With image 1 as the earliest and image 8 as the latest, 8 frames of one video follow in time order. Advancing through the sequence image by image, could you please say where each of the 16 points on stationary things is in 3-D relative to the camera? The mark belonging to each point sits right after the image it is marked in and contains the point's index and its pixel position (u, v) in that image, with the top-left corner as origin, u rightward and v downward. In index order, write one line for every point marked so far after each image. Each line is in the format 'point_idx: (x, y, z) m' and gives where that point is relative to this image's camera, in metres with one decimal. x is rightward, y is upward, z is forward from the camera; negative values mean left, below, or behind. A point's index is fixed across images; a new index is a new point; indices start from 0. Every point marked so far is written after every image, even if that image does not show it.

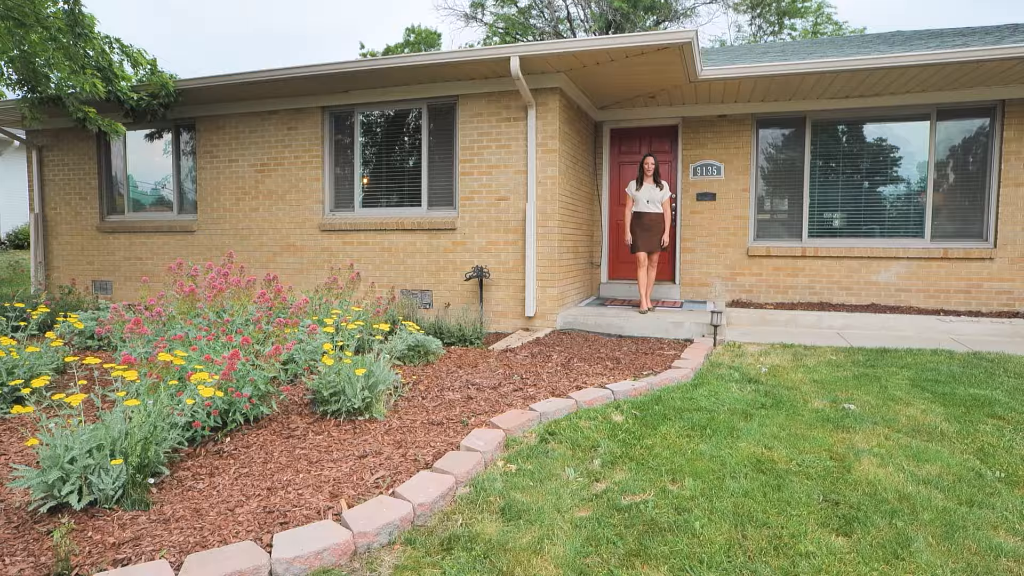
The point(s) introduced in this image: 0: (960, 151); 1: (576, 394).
0: (+5.5, +1.7, +7.0) m
1: (+0.4, -0.7, +3.9) m
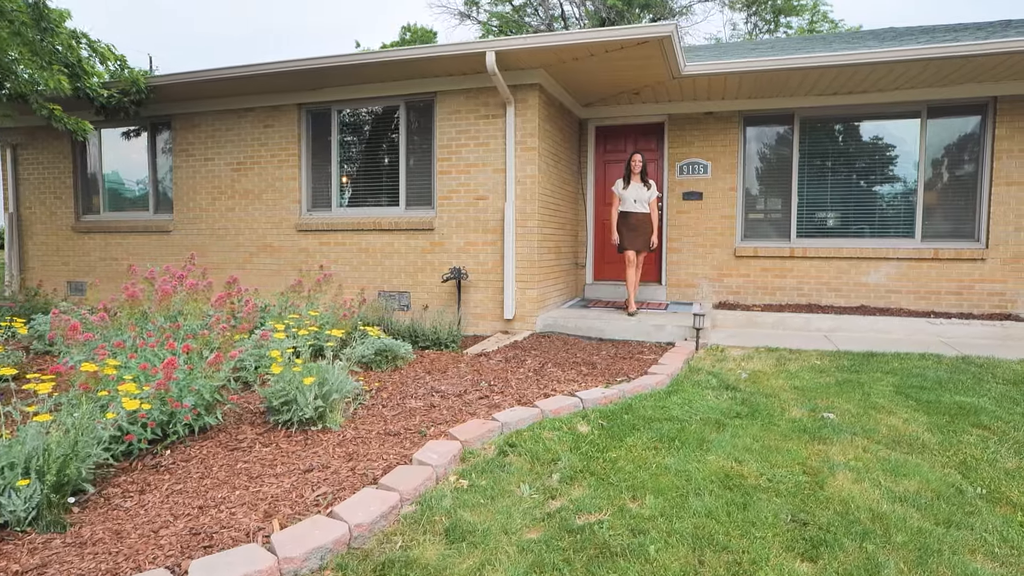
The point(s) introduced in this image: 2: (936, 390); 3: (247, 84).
0: (+5.2, +1.6, +6.8) m
1: (+0.2, -0.7, +3.8) m
2: (+3.1, -0.7, +4.2) m
3: (-3.2, +2.4, +6.9) m
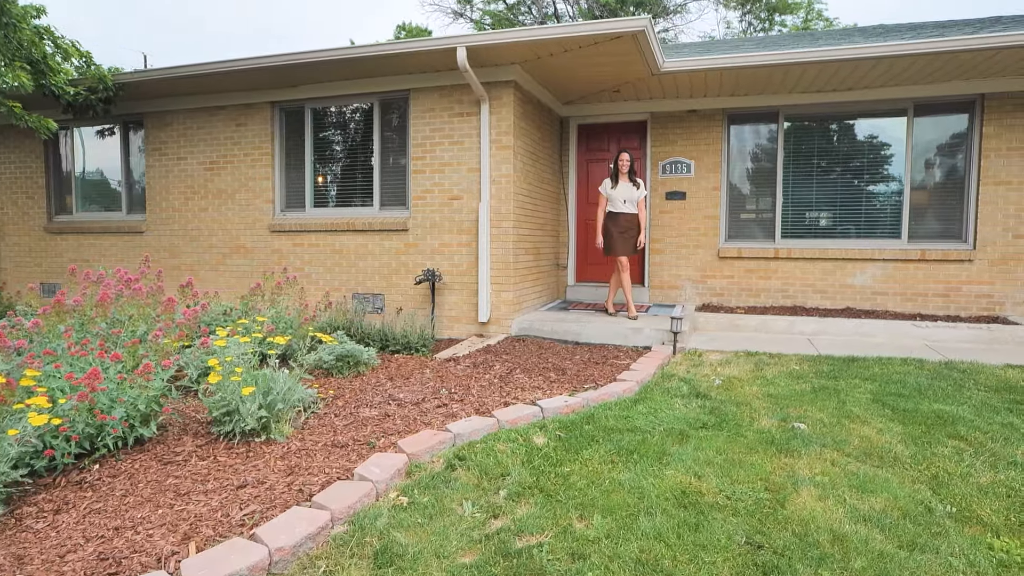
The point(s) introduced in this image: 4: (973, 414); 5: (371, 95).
0: (+5.0, +1.6, +6.7) m
1: (-0.1, -0.8, +3.6) m
2: (+2.8, -0.8, +4.0) m
3: (-3.4, +2.4, +6.7) m
4: (+2.9, -0.8, +3.7) m
5: (-1.6, +2.2, +6.6) m
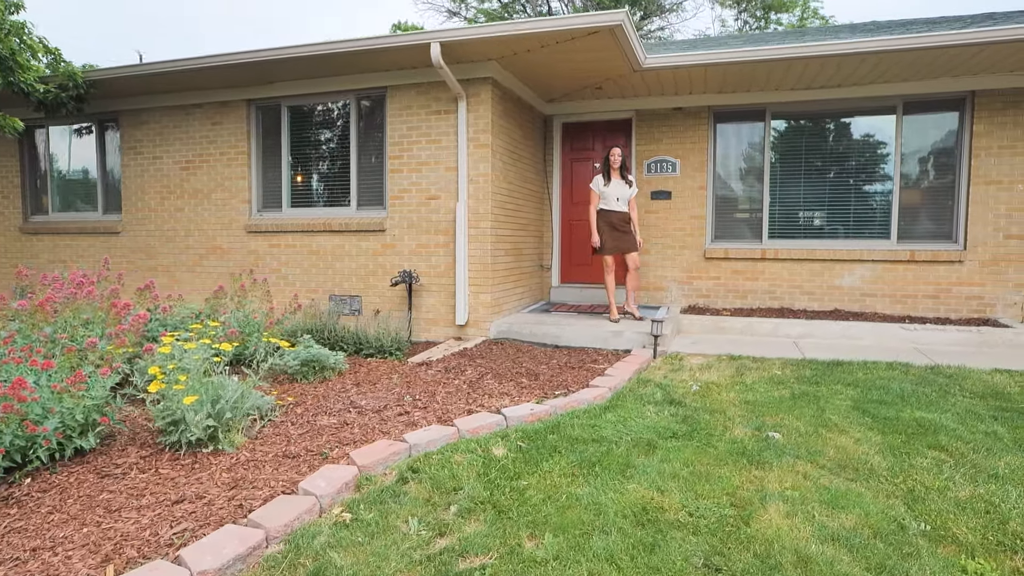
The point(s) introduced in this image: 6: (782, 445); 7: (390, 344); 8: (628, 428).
0: (+4.7, +1.6, +6.5) m
1: (-0.3, -0.8, +3.5) m
2: (+2.6, -0.8, +3.8) m
3: (-3.7, +2.4, +6.6) m
4: (+2.7, -0.8, +3.5) m
5: (-1.8, +2.2, +6.5) m
6: (+1.5, -0.9, +3.2) m
7: (-1.1, -0.5, +5.4) m
8: (+0.7, -0.8, +3.4) m
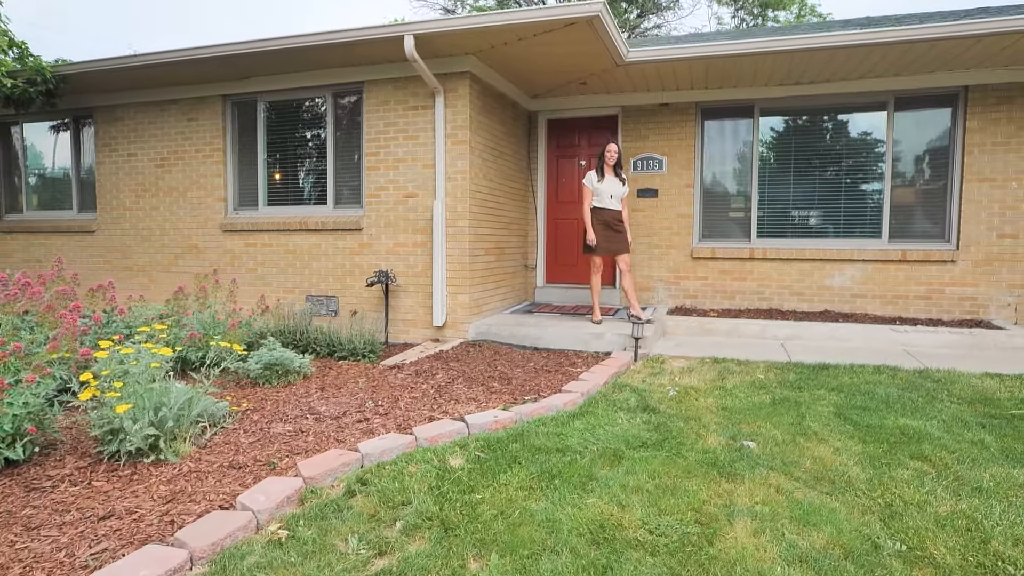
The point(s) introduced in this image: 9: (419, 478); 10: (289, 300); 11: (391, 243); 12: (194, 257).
0: (+4.5, +1.6, +6.4) m
1: (-0.5, -0.8, +3.3) m
2: (+2.4, -0.8, +3.7) m
3: (-3.9, +2.4, +6.4) m
4: (+2.5, -0.8, +3.3) m
5: (-2.1, +2.2, +6.3) m
6: (+1.3, -0.9, +3.0) m
7: (-1.4, -0.5, +5.3) m
8: (+0.5, -0.8, +3.2) m
9: (-0.4, -0.9, +2.8) m
10: (-2.5, -0.1, +6.5) m
11: (-1.3, +0.5, +6.0) m
12: (-3.8, +0.4, +6.9) m
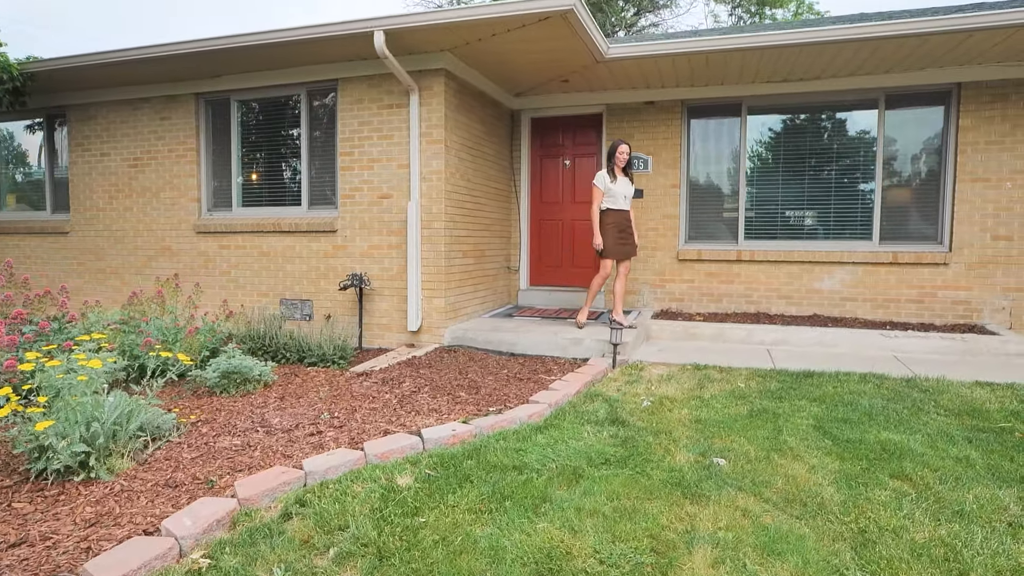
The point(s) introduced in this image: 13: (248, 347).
0: (+4.3, +1.6, +6.2) m
1: (-0.7, -0.8, +3.1) m
2: (+2.1, -0.8, +3.5) m
3: (-4.1, +2.4, +6.2) m
4: (+2.3, -0.9, +3.1) m
5: (-2.3, +2.2, +6.2) m
6: (+1.1, -0.9, +2.8) m
7: (-1.6, -0.6, +5.1) m
8: (+0.2, -0.9, +3.0) m
9: (-0.7, -1.0, +2.6) m
10: (-2.7, -0.2, +6.3) m
11: (-1.5, +0.4, +5.9) m
12: (-4.0, +0.3, +6.8) m
13: (-2.4, -0.5, +5.3) m
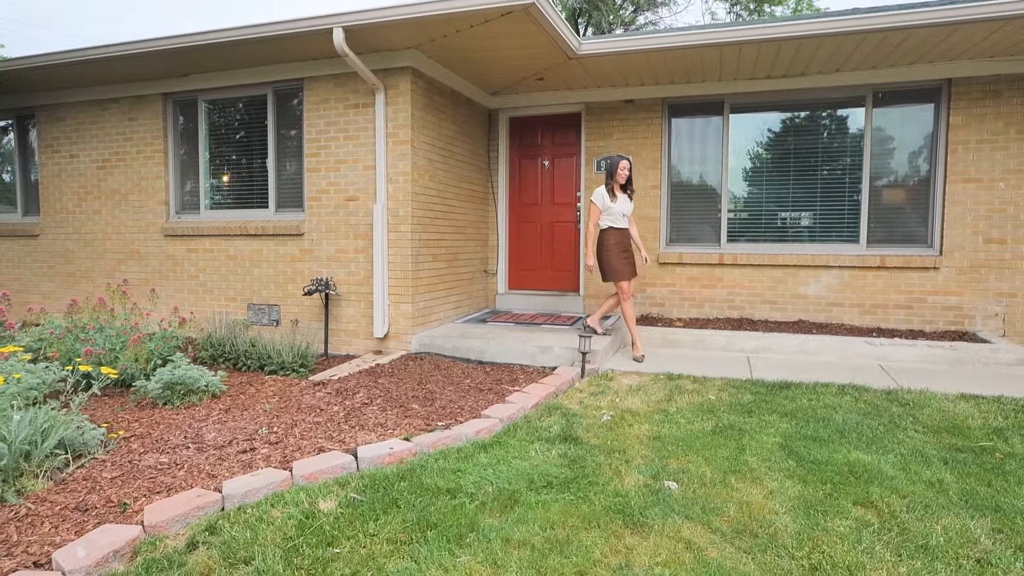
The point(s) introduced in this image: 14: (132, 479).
0: (+4.0, +1.5, +5.9) m
1: (-1.0, -0.9, +2.9) m
2: (+1.8, -0.9, +3.3) m
3: (-4.4, +2.3, +6.1) m
4: (+2.0, -0.9, +2.9) m
5: (-2.6, +2.1, +6.0) m
6: (+0.7, -1.0, +2.6) m
7: (-1.9, -0.6, +4.9) m
8: (-0.1, -0.9, +2.8) m
9: (-1.0, -1.0, +2.4) m
10: (-3.0, -0.2, +6.2) m
11: (-1.8, +0.4, +5.7) m
12: (-4.3, +0.3, +6.6) m
13: (-2.7, -0.6, +5.1) m
14: (-1.9, -1.0, +2.9) m
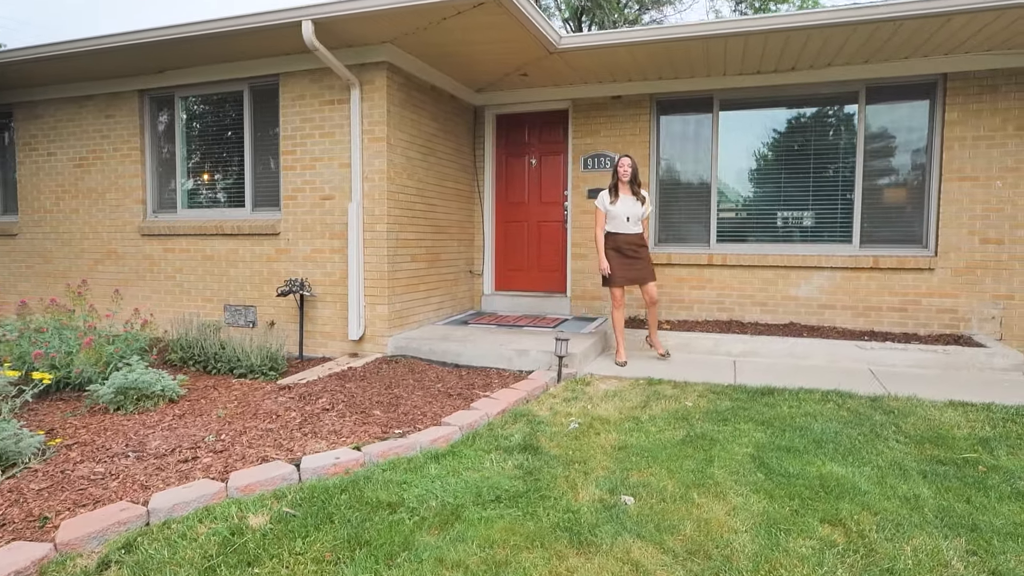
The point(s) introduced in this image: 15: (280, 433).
0: (+3.8, +1.5, +5.7) m
1: (-1.3, -0.9, +2.8) m
2: (+1.6, -0.9, +3.1) m
3: (-4.6, +2.3, +6.0) m
4: (+1.7, -0.9, +2.7) m
5: (-2.7, +2.1, +5.9) m
6: (+0.5, -1.0, +2.5) m
7: (-2.1, -0.6, +4.8) m
8: (-0.3, -0.9, +2.7) m
9: (-1.2, -1.0, +2.3) m
10: (-3.2, -0.2, +6.0) m
11: (-2.0, +0.4, +5.6) m
12: (-4.5, +0.3, +6.5) m
13: (-2.9, -0.6, +5.0) m
14: (-2.1, -1.0, +2.7) m
15: (-1.3, -0.8, +3.3) m
